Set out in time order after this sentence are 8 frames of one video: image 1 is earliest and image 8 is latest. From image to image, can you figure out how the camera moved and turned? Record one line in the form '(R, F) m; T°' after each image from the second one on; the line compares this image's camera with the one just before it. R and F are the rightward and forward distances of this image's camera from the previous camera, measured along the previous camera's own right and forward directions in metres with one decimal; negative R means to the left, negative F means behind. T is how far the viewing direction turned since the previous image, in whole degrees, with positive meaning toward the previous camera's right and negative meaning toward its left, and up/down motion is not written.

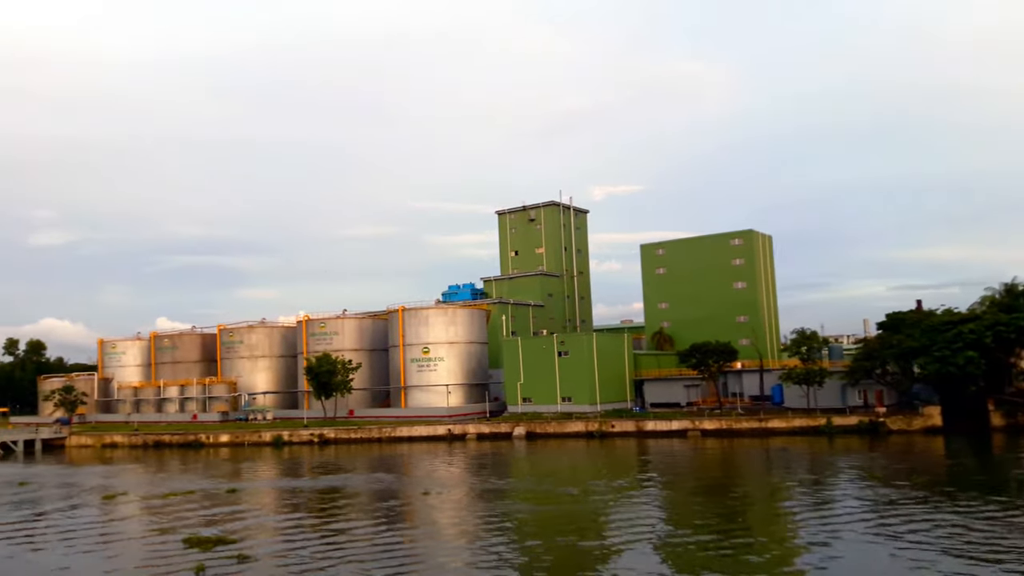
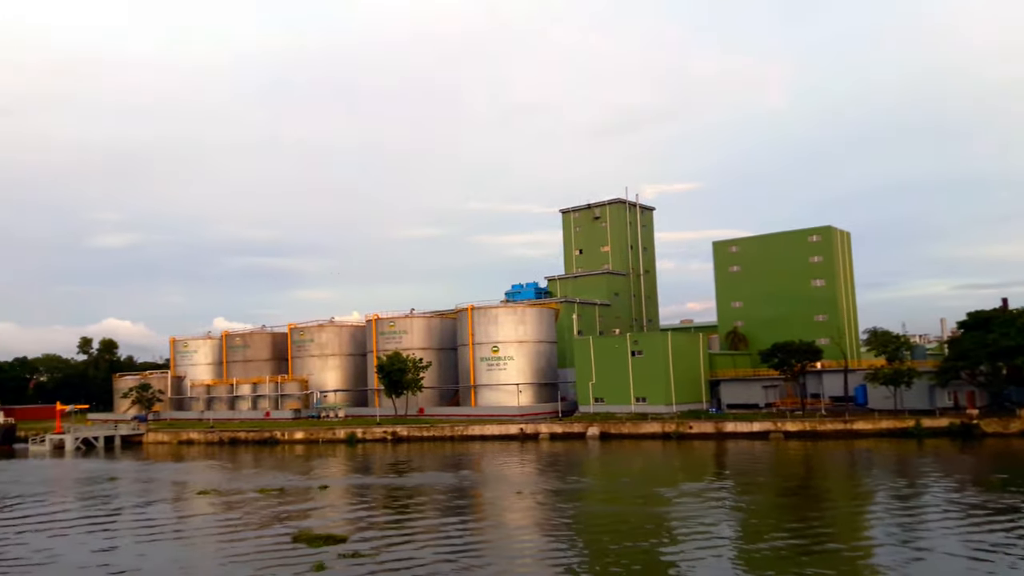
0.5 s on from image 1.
(-1.4, +0.5) m; -3°
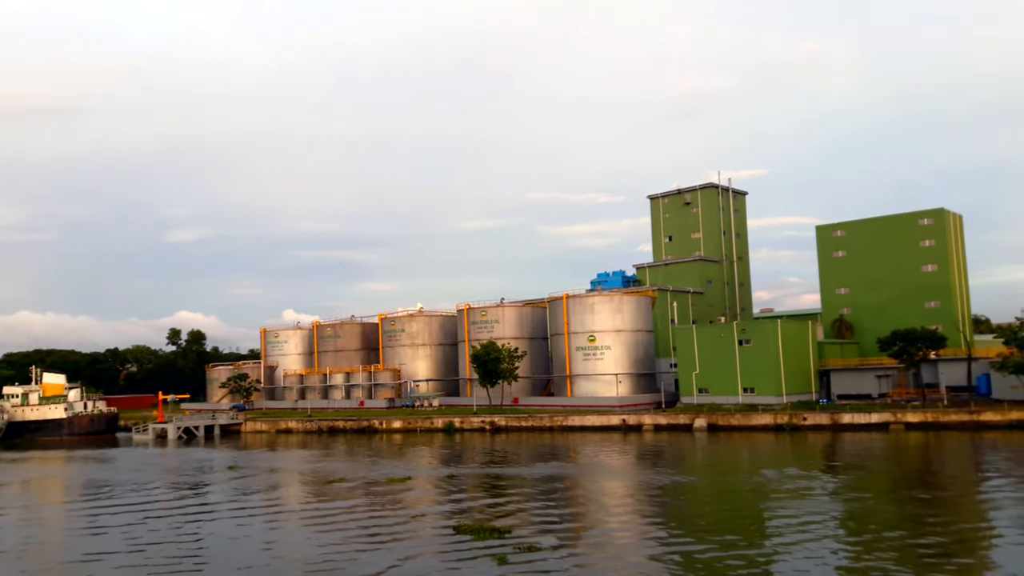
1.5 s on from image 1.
(-2.4, +0.9) m; -4°
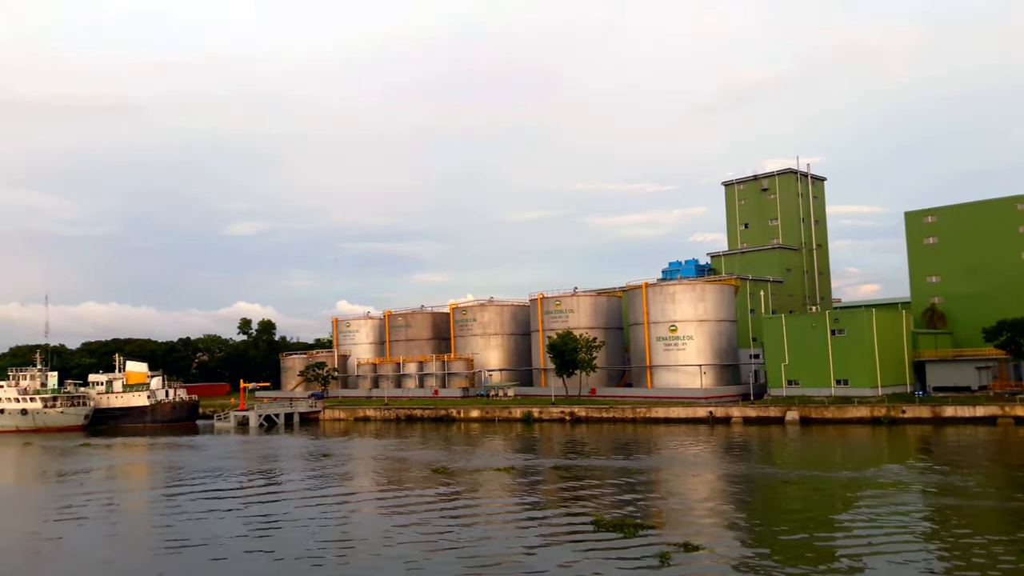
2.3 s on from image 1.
(-1.9, +0.6) m; -3°
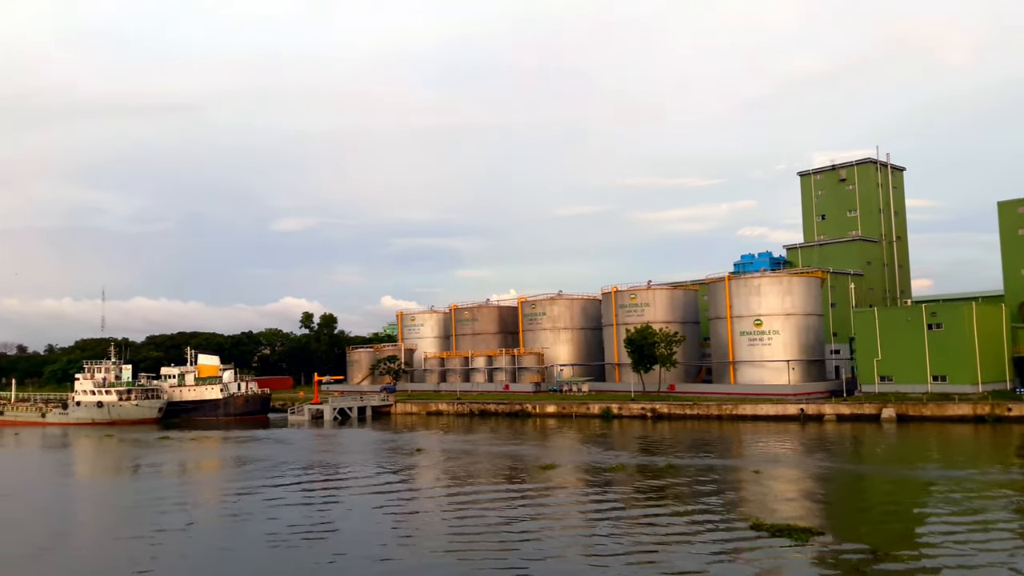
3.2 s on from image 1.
(-2.3, +1.0) m; -3°
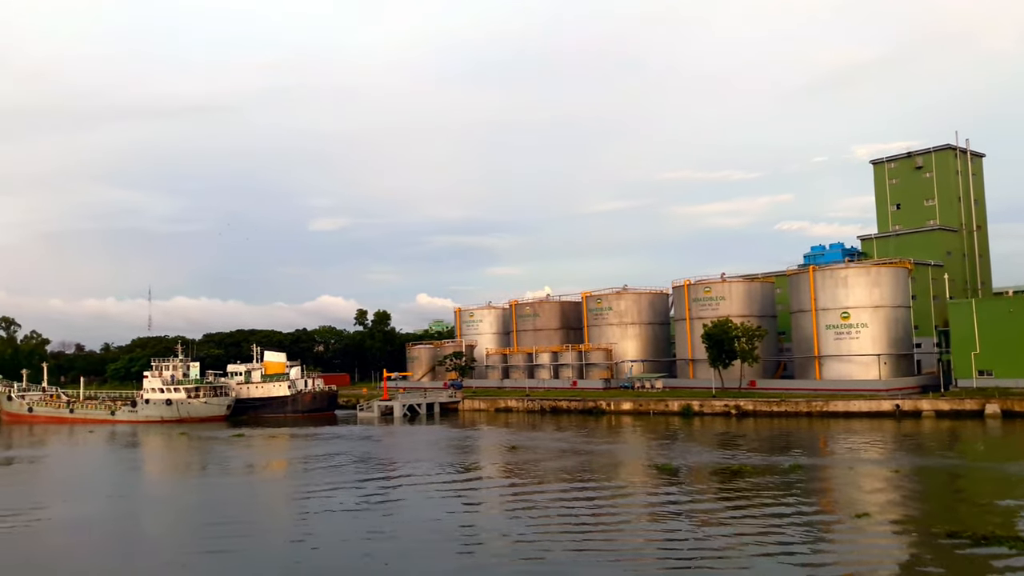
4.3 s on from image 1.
(-2.5, +1.1) m; -2°
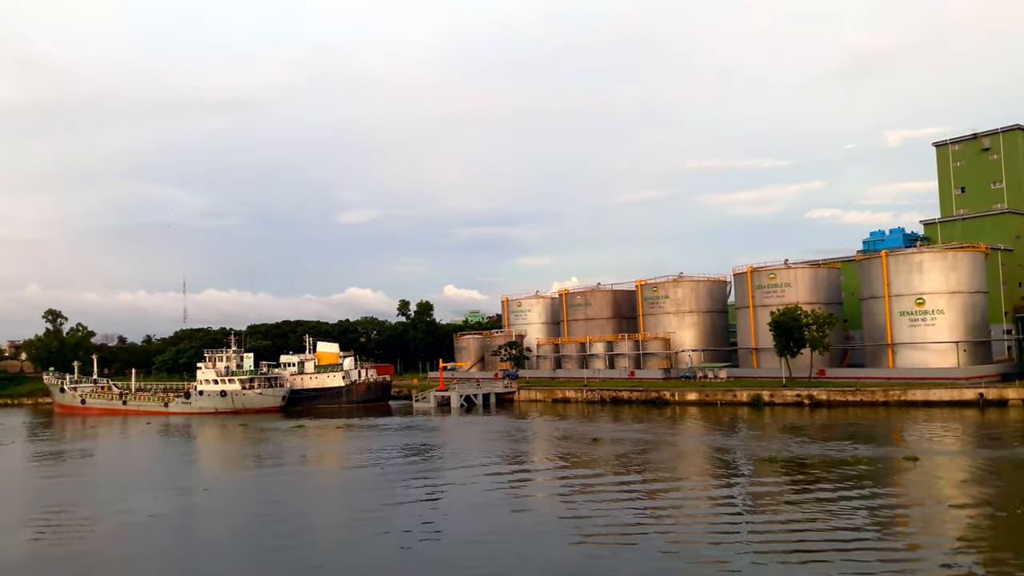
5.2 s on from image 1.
(-2.1, +1.0) m; -2°
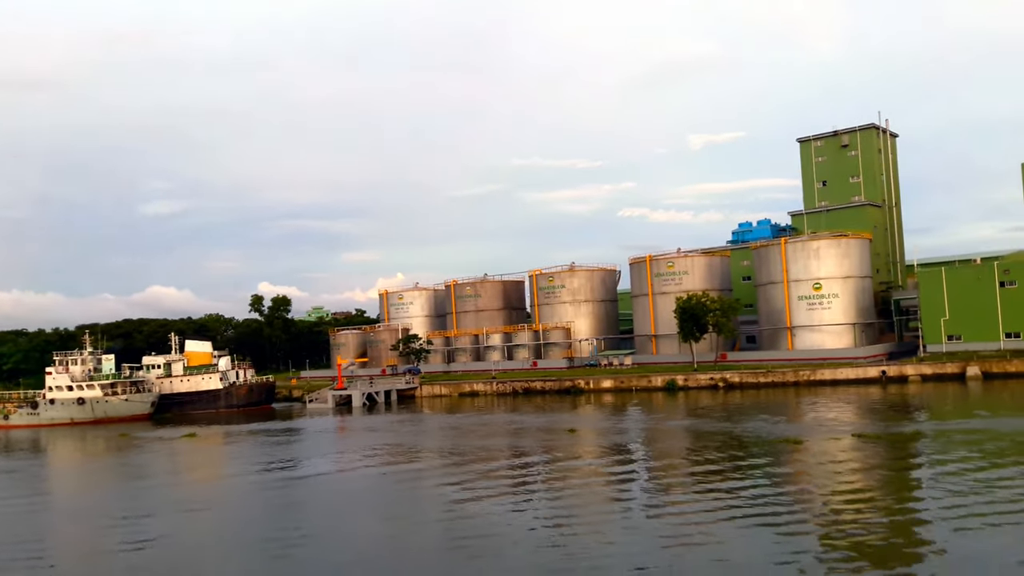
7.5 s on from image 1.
(-5.2, +2.7) m; +13°
